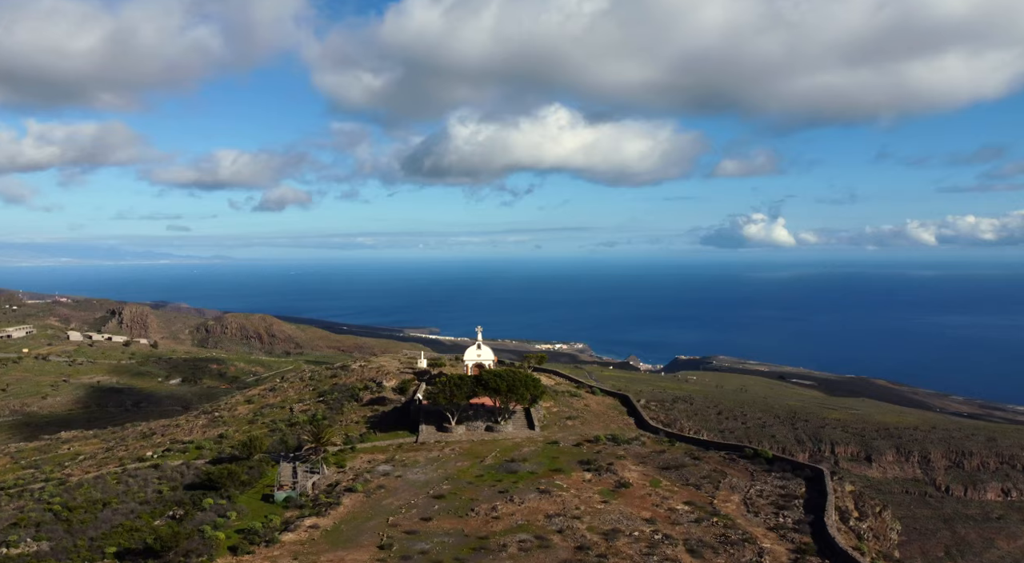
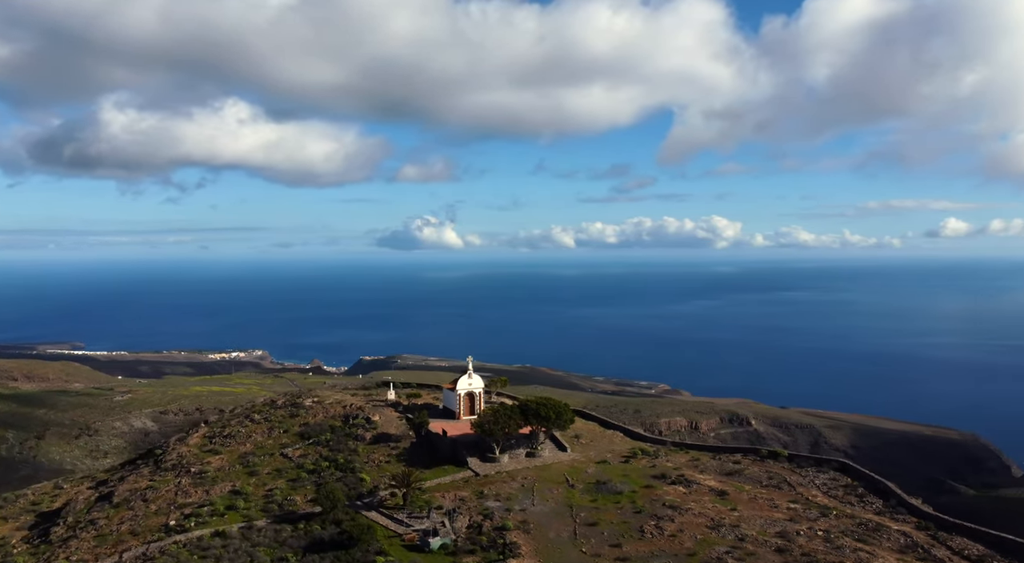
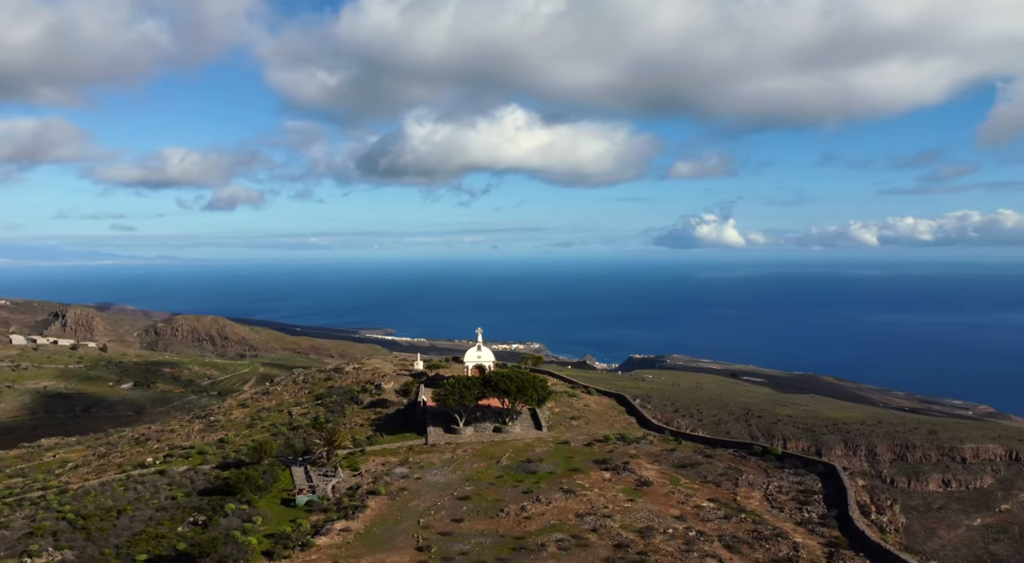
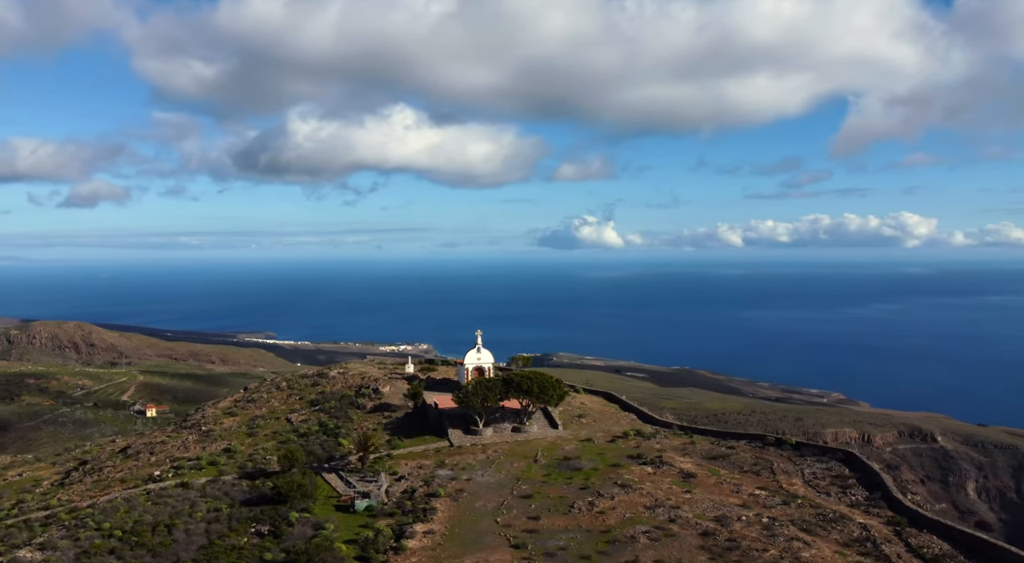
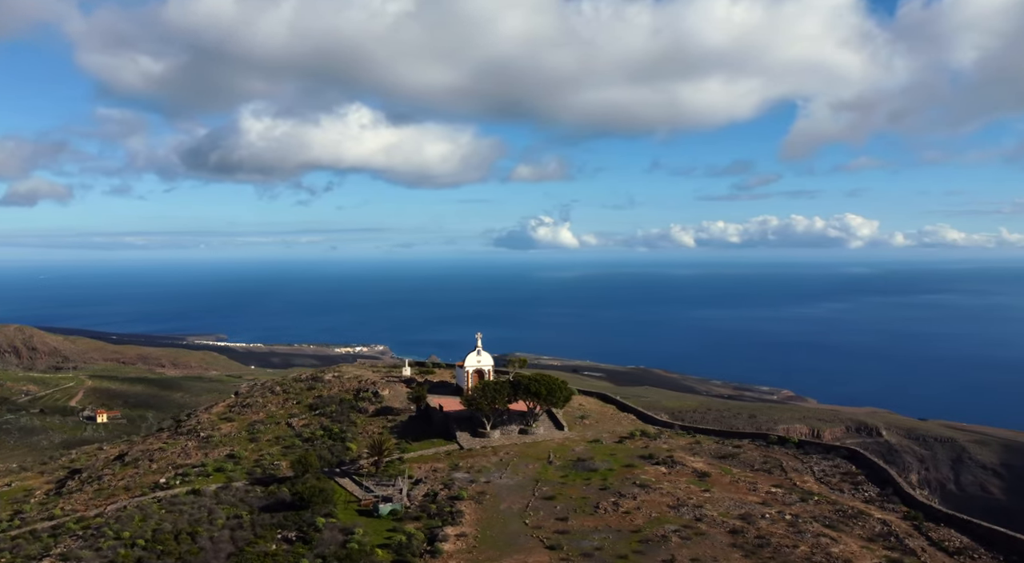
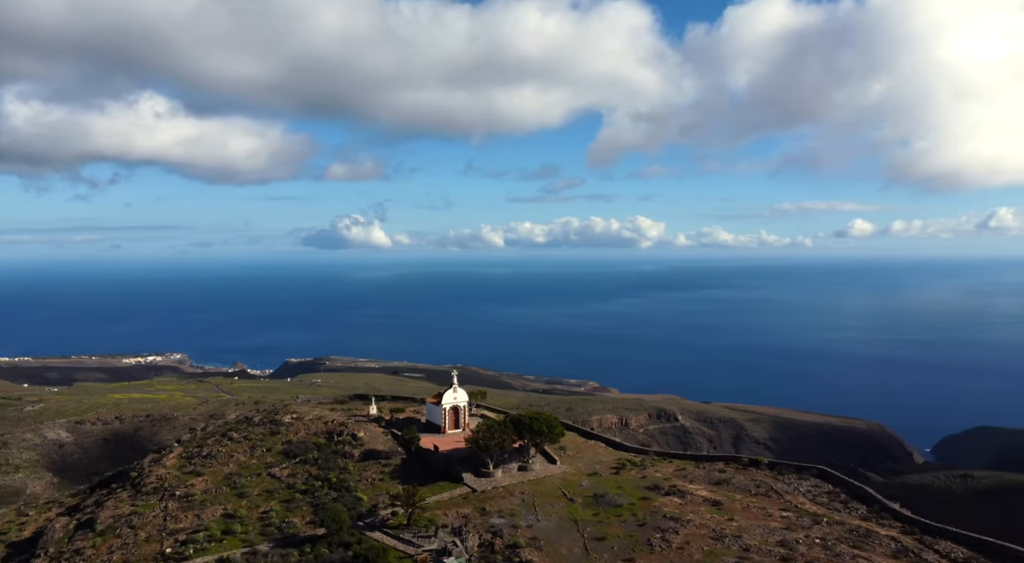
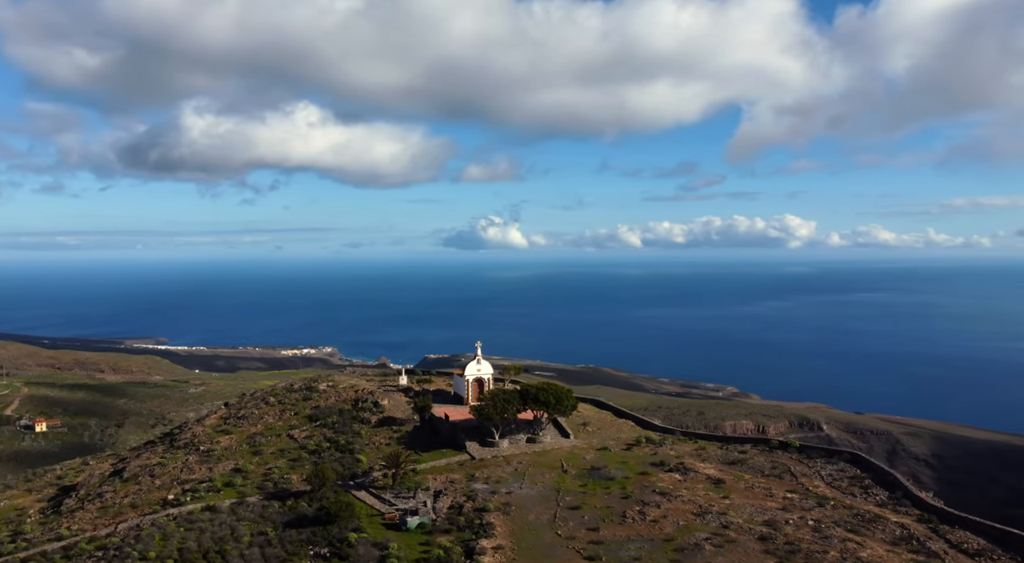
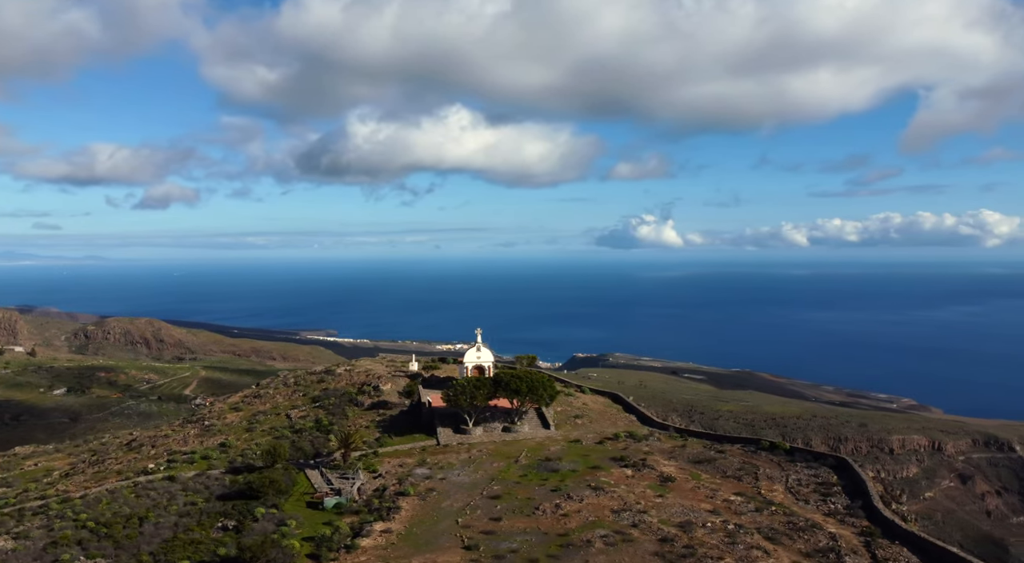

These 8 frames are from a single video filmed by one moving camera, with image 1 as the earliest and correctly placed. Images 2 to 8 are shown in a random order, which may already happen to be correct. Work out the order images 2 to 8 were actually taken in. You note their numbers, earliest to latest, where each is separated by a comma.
3, 8, 4, 5, 7, 2, 6
